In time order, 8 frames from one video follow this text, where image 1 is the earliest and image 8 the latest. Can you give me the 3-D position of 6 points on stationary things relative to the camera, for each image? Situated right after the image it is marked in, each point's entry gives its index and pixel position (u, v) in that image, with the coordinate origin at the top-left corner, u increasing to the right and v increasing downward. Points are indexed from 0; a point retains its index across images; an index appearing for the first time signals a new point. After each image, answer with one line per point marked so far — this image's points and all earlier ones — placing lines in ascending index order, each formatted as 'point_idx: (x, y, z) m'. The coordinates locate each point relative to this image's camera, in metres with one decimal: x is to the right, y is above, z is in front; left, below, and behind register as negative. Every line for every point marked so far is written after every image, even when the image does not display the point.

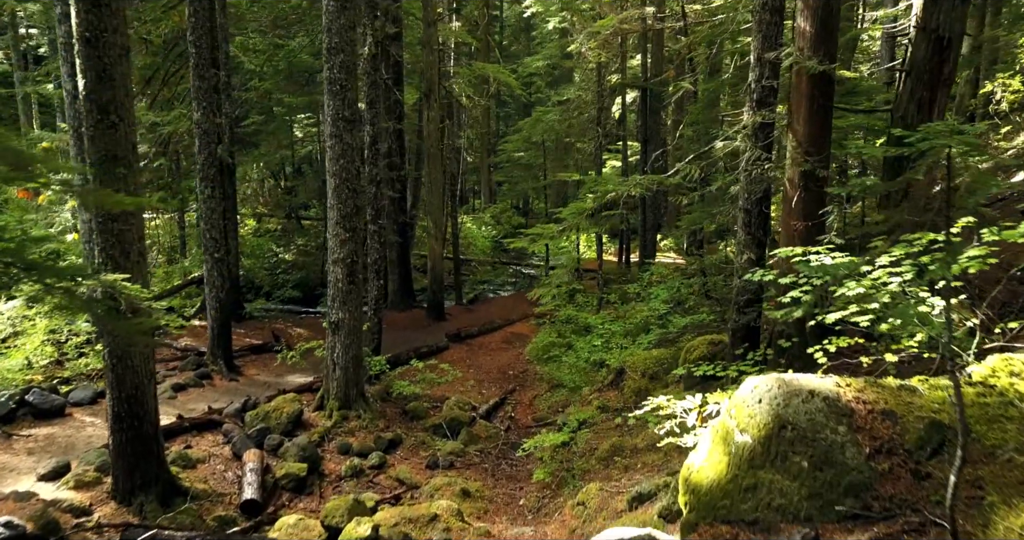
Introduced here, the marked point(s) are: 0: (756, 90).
0: (+3.3, +2.4, +7.4) m
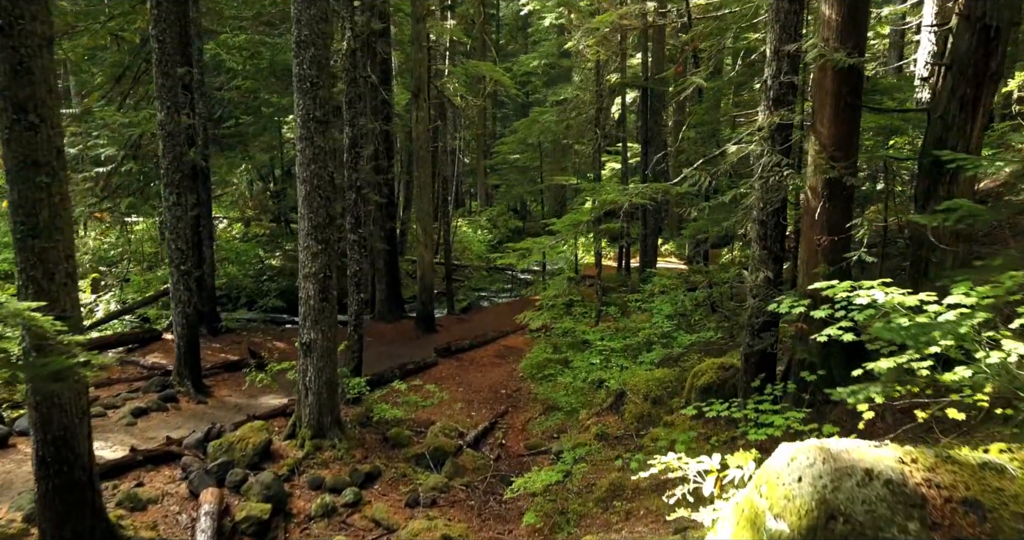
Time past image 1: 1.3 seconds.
0: (+3.1, +2.2, +6.6) m
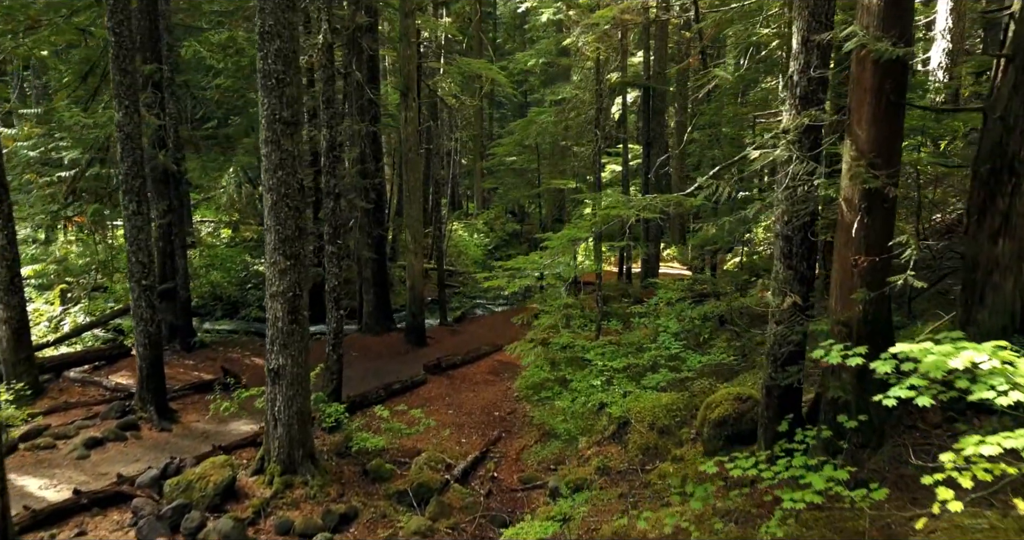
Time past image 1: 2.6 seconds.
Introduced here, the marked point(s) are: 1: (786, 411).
0: (+3.0, +1.9, +5.8) m
1: (+3.0, -1.5, +6.0) m
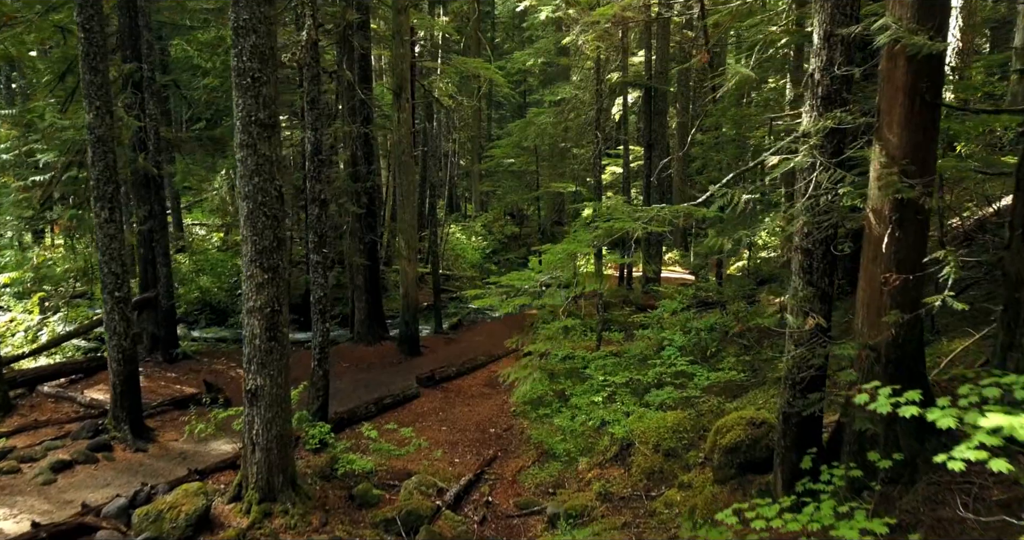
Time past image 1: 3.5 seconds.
0: (+2.9, +1.8, +5.2) m
1: (+2.9, -1.7, +5.5) m
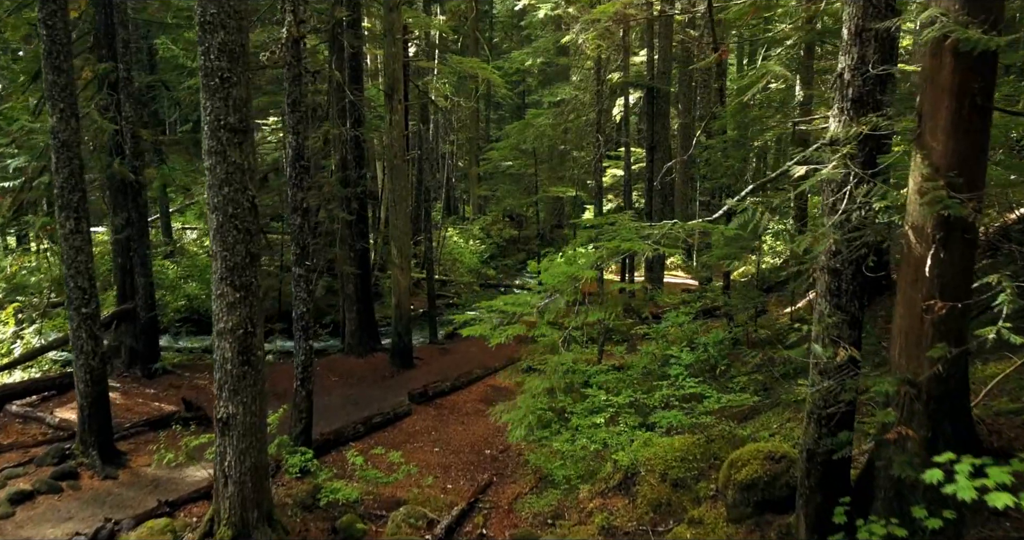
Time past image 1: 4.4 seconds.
0: (+2.9, +1.6, +4.7) m
1: (+2.9, -1.9, +4.9) m
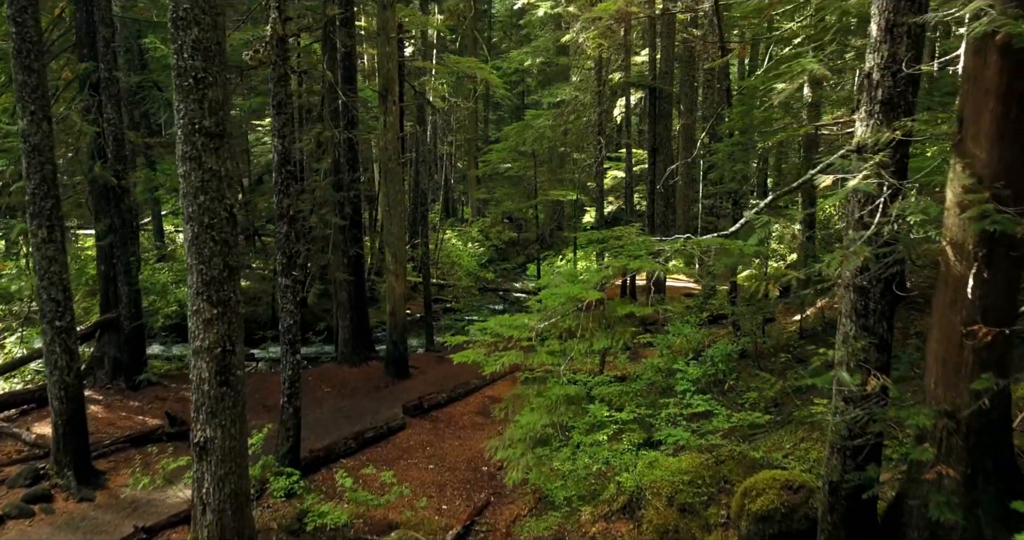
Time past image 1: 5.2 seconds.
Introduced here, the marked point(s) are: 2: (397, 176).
0: (+2.8, +1.4, +4.2) m
1: (+2.8, -2.0, +4.5) m
2: (-2.6, +2.2, +12.7) m
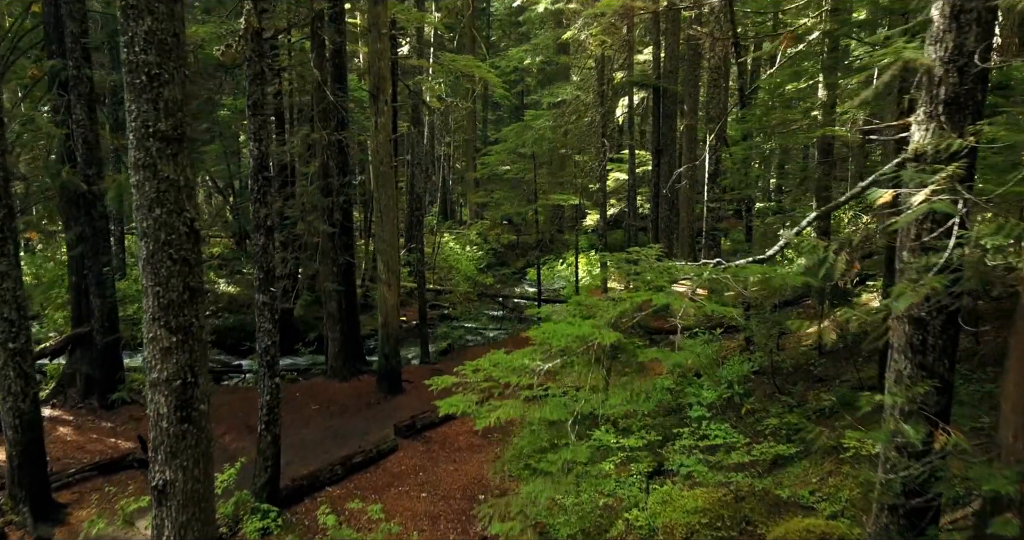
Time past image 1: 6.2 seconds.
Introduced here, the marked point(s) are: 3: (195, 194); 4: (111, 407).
0: (+2.8, +1.2, +3.6) m
1: (+2.8, -2.2, +3.9) m
2: (-2.7, +1.9, +12.0) m
3: (-3.0, +0.7, +5.3) m
4: (-7.4, -2.5, +10.3) m
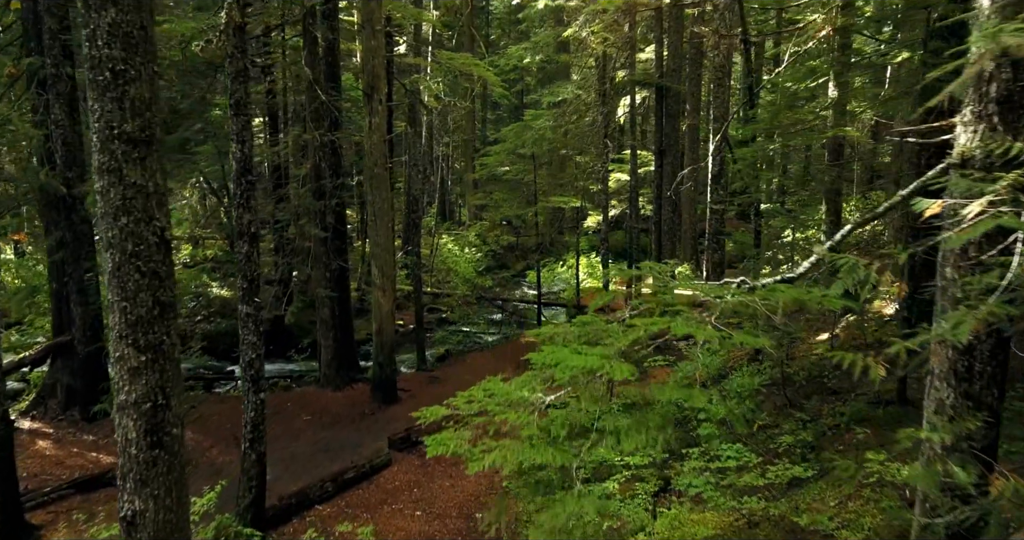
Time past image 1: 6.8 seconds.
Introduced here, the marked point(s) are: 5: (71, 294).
0: (+2.8, +1.1, +3.2) m
1: (+2.8, -2.4, +3.5) m
2: (-2.7, +1.8, +11.6) m
3: (-3.0, +0.6, +4.9) m
4: (-7.4, -2.6, +9.9) m
5: (-7.7, -0.4, +9.7) m
